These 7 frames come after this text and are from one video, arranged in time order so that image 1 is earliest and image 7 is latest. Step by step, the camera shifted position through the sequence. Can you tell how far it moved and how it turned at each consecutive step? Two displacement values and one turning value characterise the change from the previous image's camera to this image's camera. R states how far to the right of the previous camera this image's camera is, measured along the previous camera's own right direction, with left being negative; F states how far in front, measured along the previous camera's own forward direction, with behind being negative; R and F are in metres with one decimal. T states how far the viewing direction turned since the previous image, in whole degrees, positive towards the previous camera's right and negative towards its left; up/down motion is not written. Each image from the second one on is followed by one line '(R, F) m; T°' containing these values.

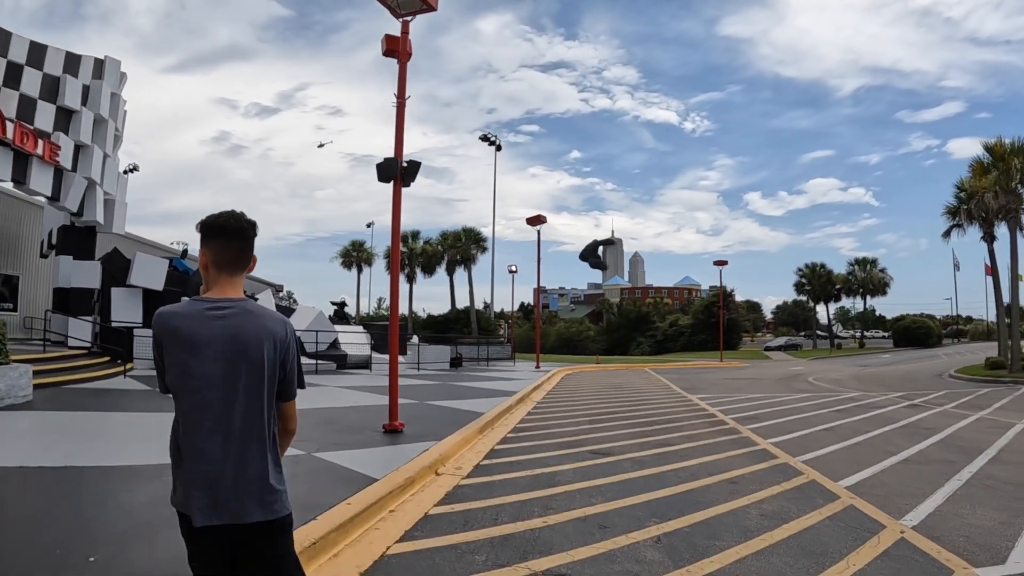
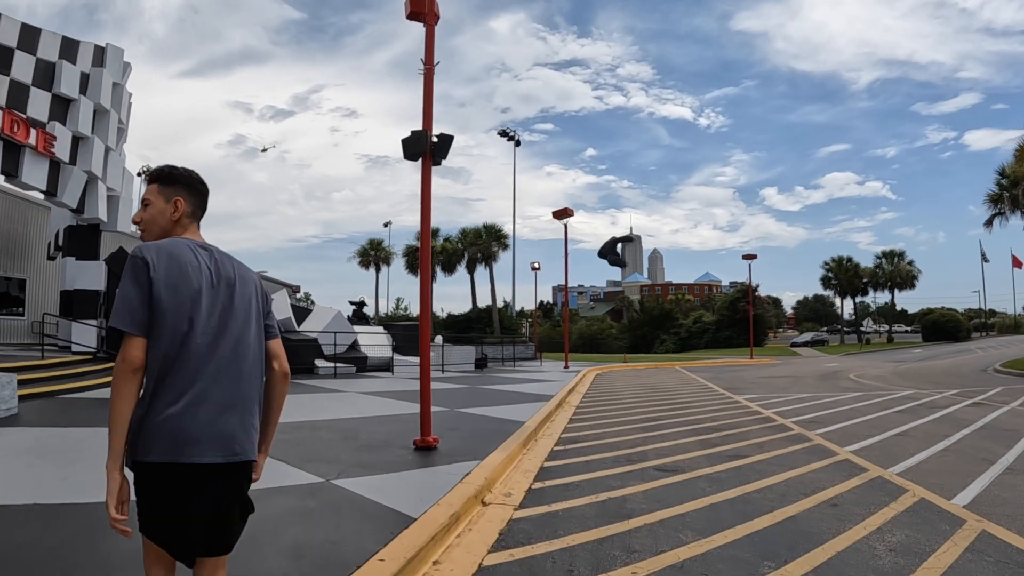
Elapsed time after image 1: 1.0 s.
(-0.3, +1.1) m; -2°
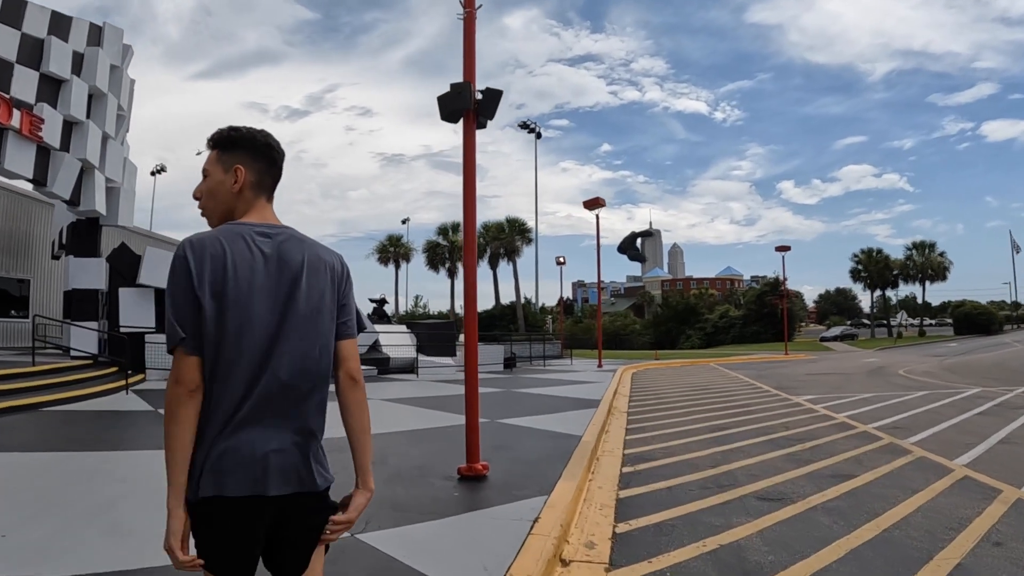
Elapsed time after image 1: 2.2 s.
(-0.4, +1.2) m; -1°
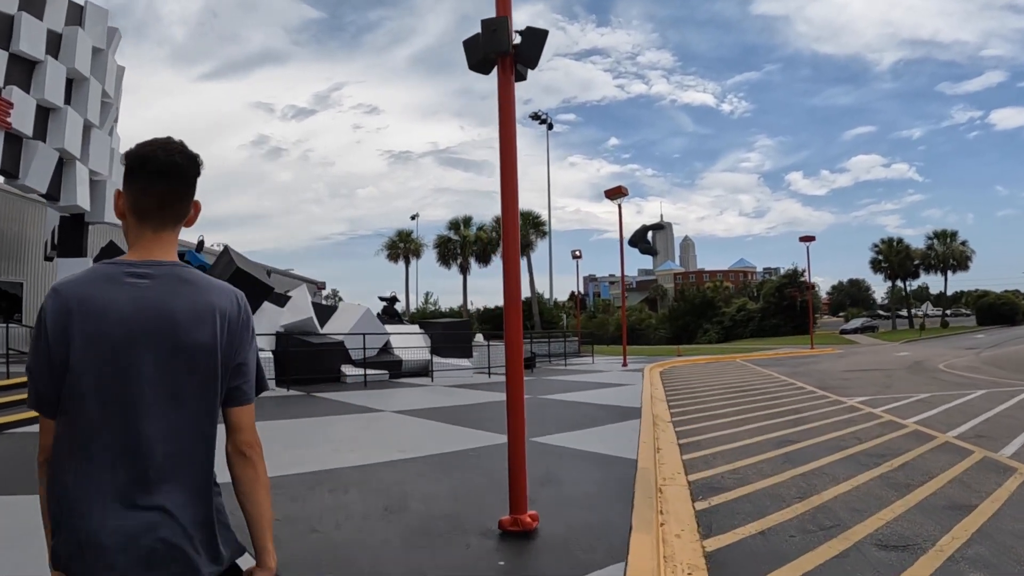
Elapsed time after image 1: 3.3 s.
(-0.3, +1.1) m; -1°
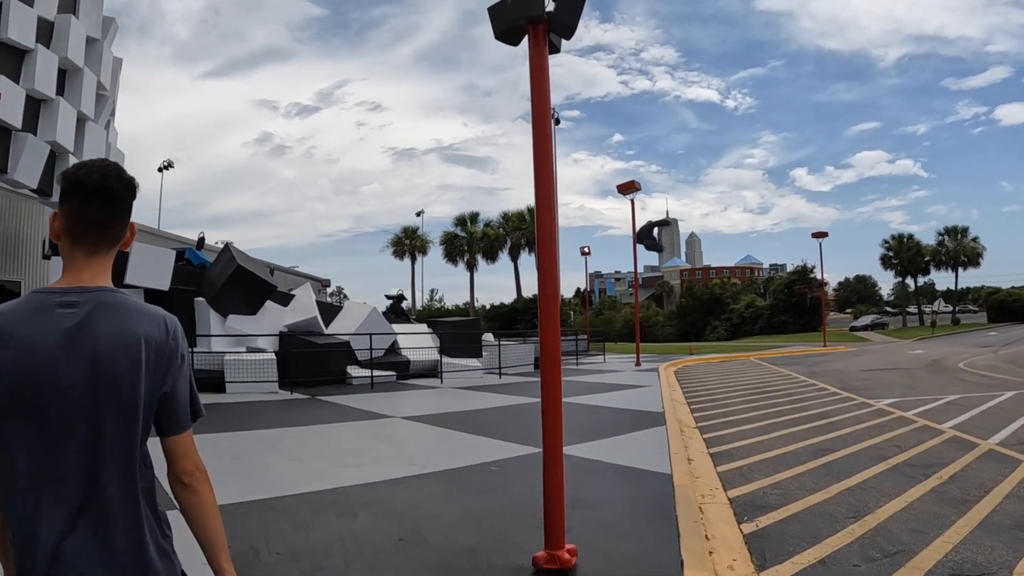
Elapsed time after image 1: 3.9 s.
(-0.1, +0.5) m; 0°
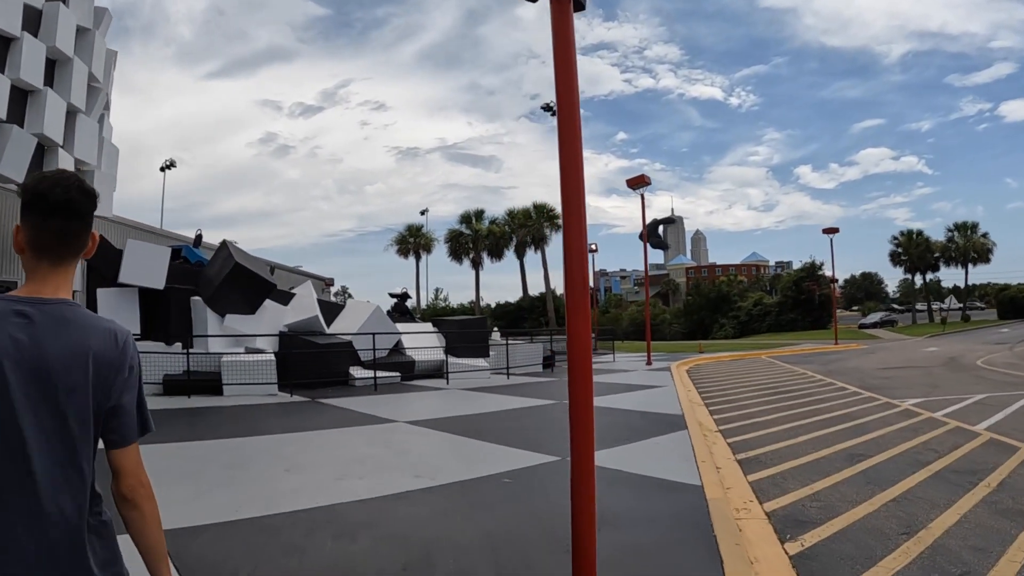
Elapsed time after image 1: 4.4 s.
(-0.1, +0.4) m; 0°
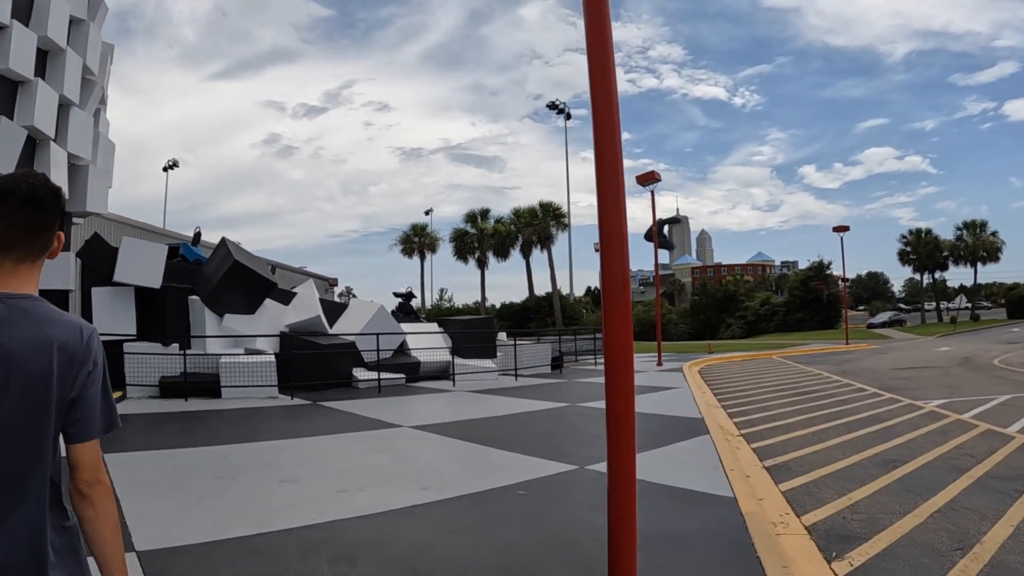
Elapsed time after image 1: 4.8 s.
(-0.1, +0.4) m; 0°
